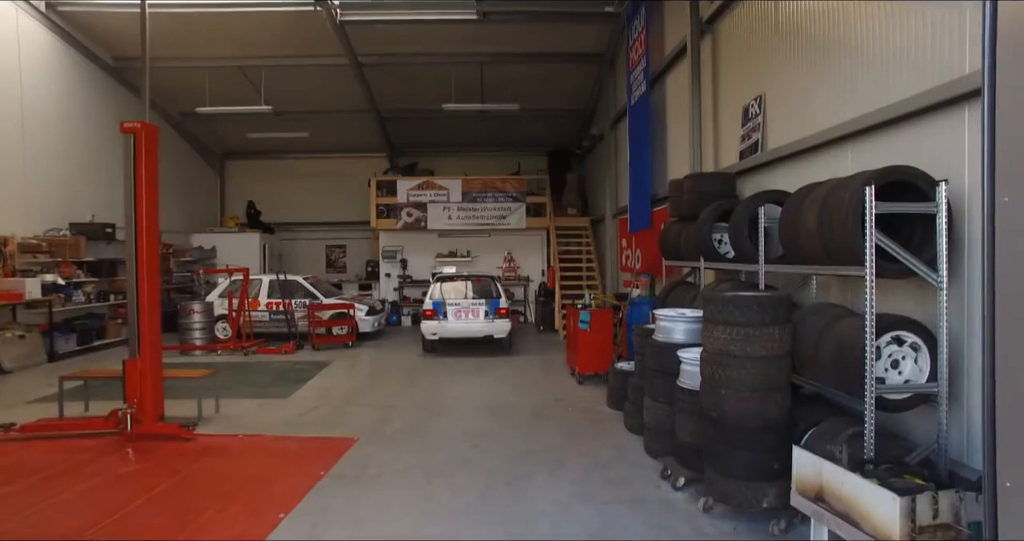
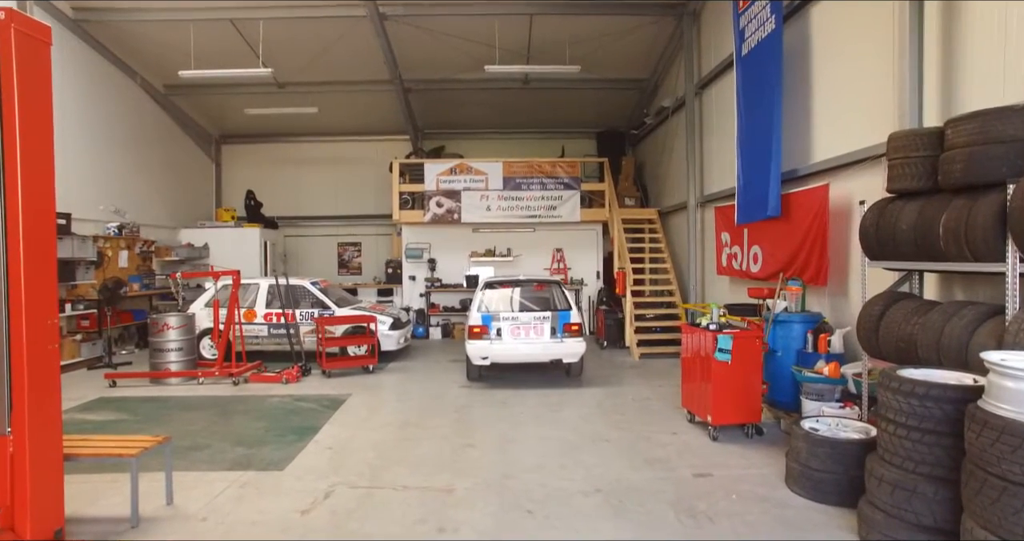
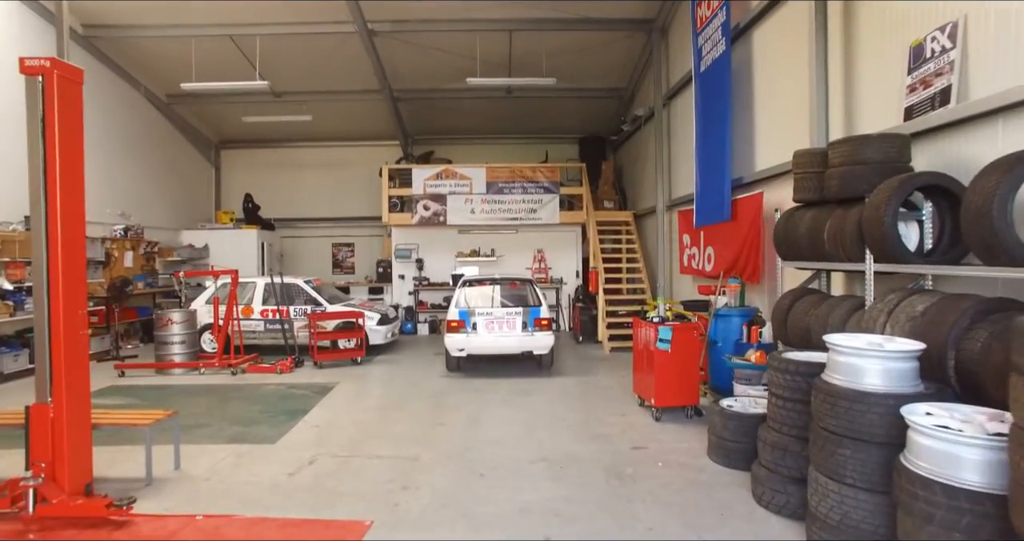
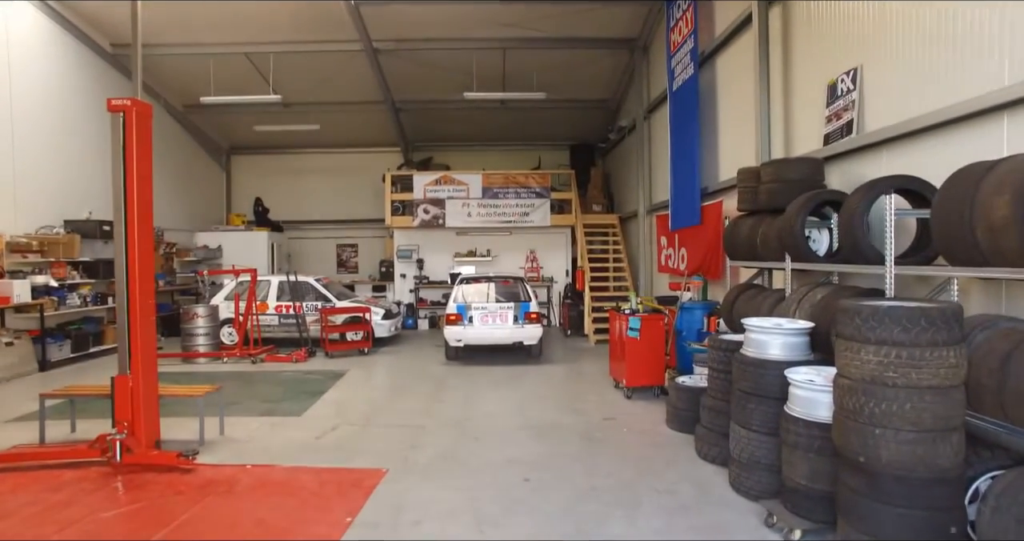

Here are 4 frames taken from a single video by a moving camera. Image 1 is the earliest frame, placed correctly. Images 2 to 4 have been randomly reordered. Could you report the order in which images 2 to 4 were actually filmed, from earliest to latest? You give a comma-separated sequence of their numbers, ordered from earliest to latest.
4, 3, 2
